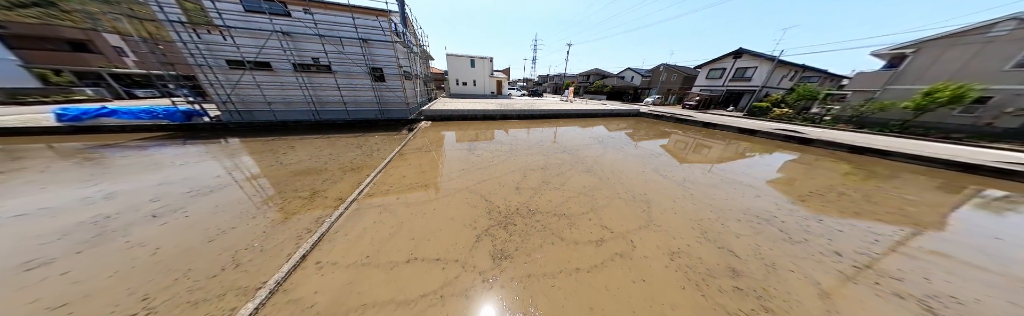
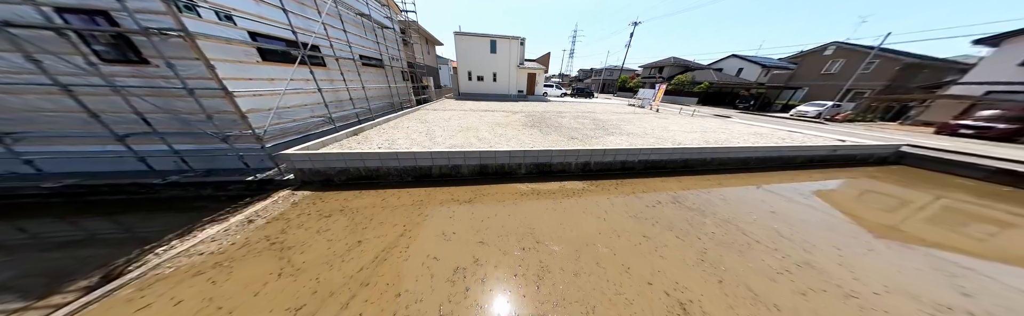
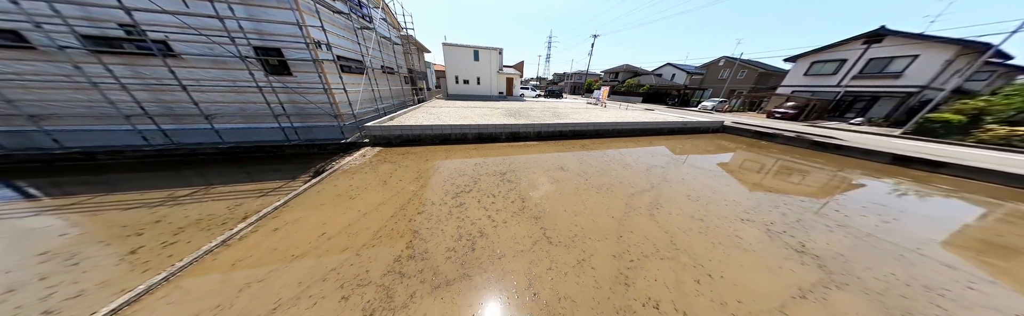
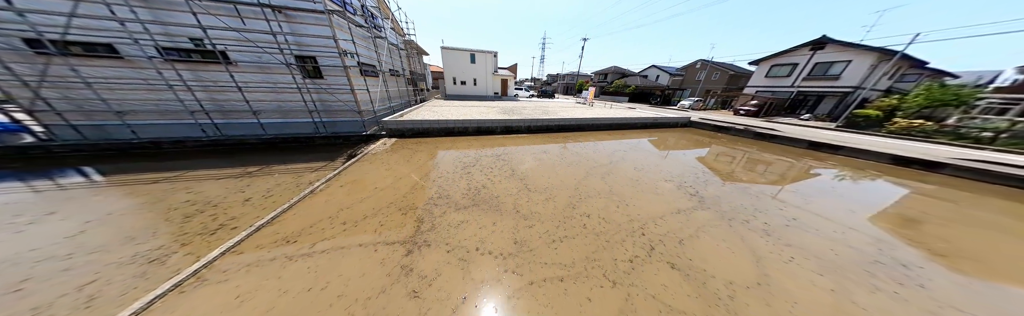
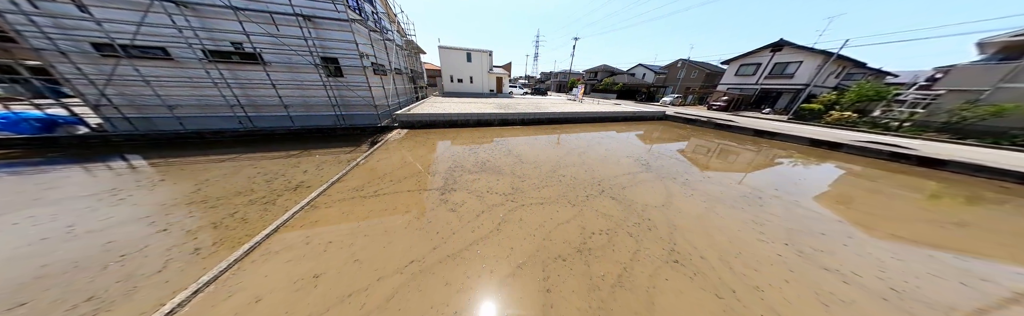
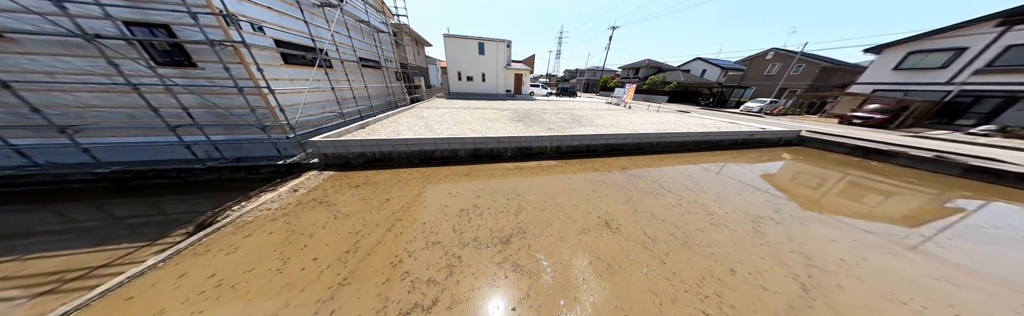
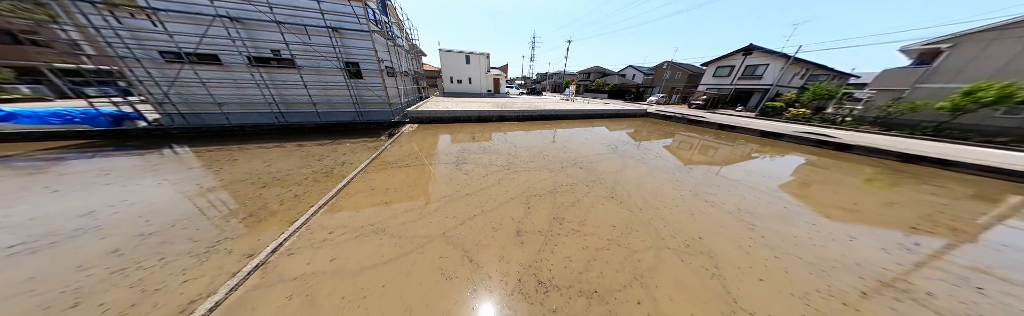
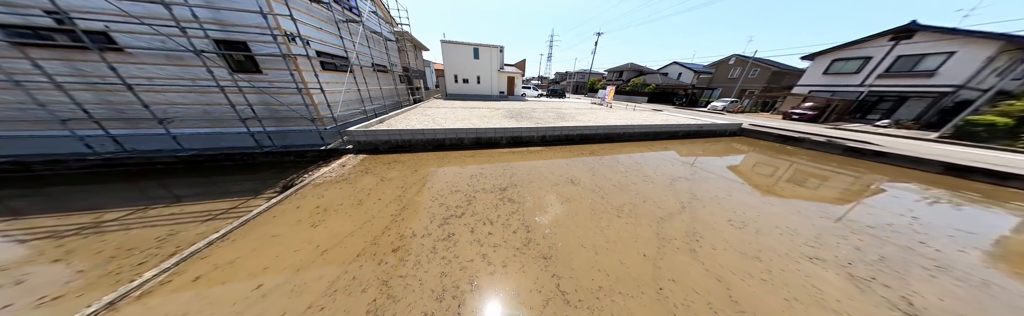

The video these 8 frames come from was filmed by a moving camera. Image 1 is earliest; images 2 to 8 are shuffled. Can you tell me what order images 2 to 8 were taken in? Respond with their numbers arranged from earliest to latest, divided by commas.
7, 5, 4, 3, 8, 6, 2
